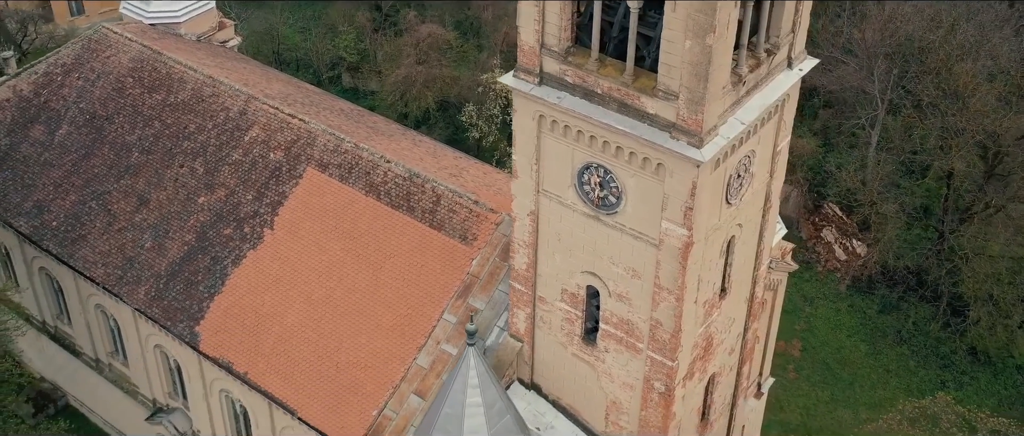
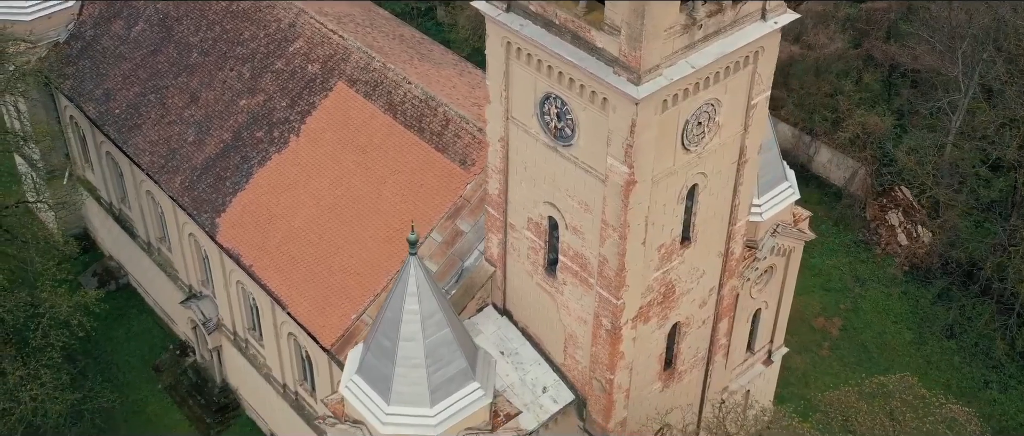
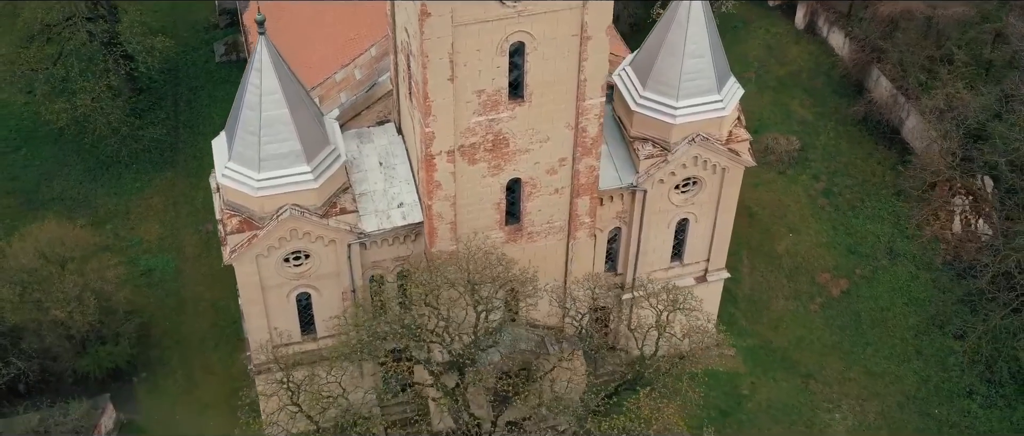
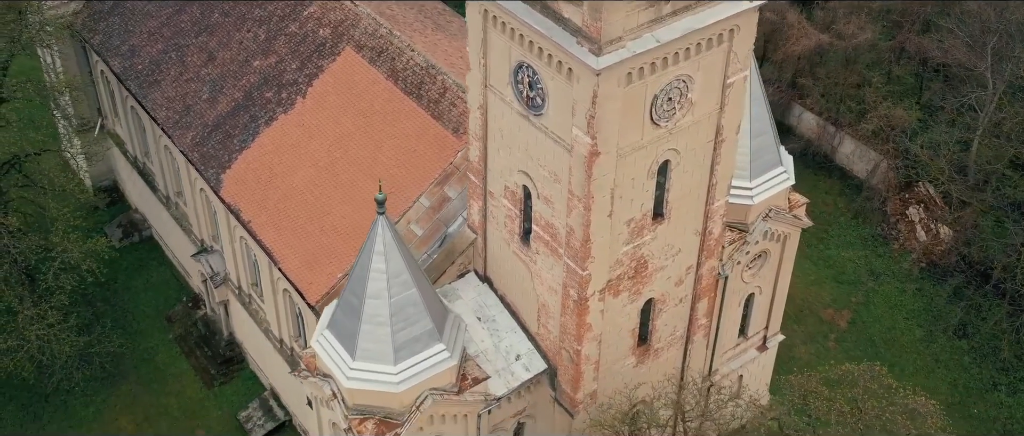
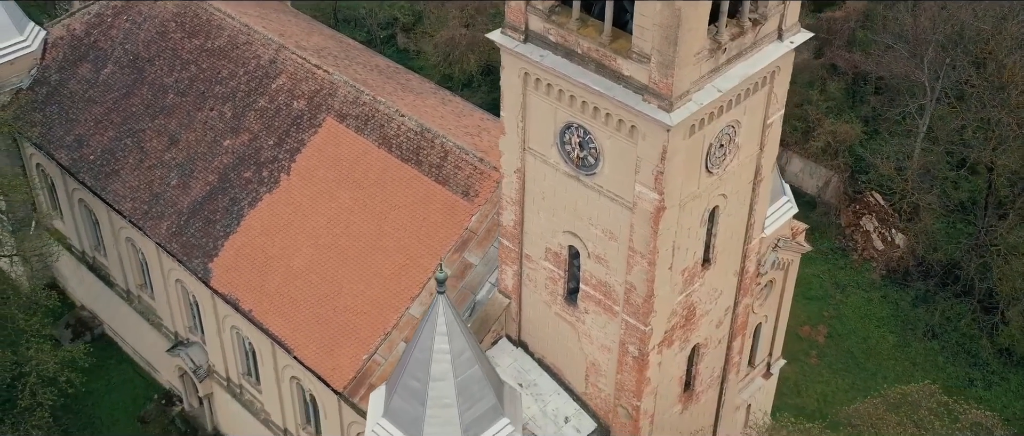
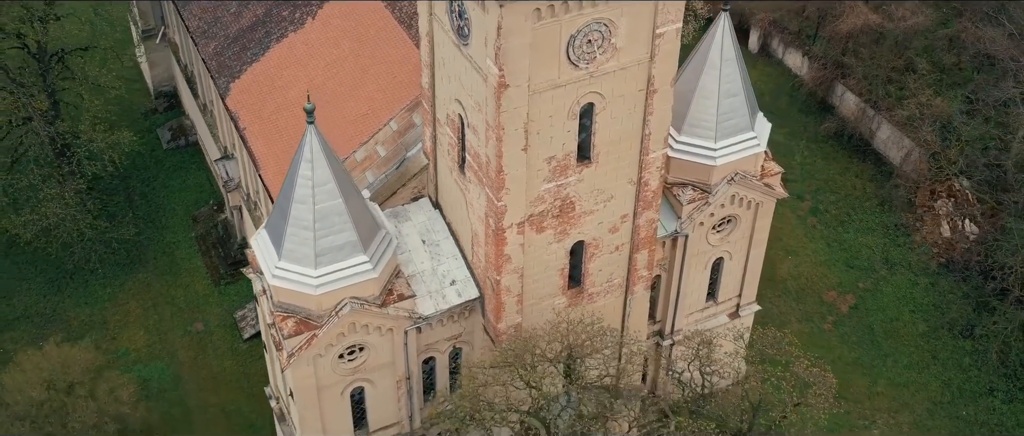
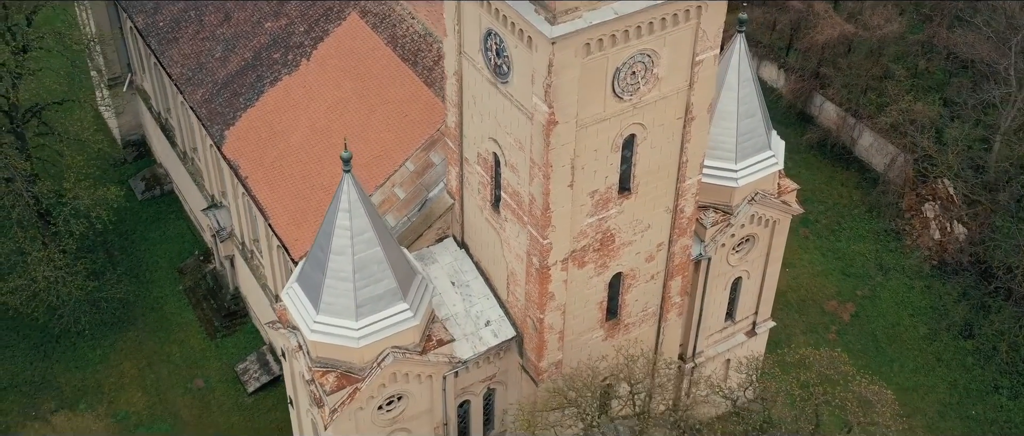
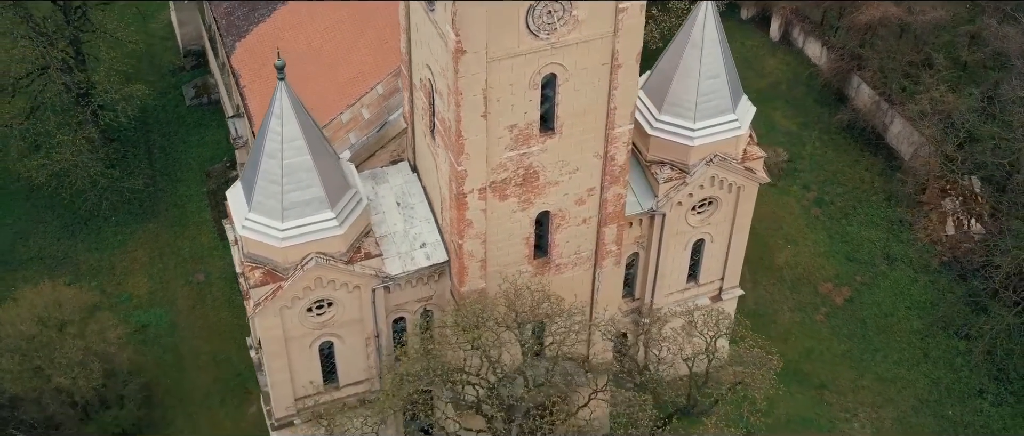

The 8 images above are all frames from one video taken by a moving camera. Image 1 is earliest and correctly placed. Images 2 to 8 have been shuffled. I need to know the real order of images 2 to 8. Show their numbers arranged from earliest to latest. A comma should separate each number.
5, 2, 4, 7, 6, 8, 3
